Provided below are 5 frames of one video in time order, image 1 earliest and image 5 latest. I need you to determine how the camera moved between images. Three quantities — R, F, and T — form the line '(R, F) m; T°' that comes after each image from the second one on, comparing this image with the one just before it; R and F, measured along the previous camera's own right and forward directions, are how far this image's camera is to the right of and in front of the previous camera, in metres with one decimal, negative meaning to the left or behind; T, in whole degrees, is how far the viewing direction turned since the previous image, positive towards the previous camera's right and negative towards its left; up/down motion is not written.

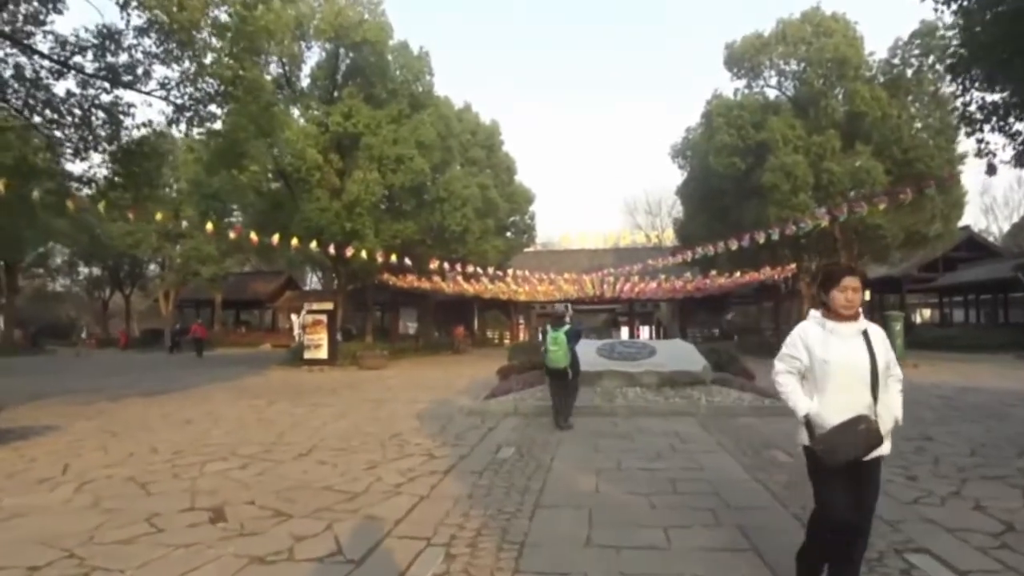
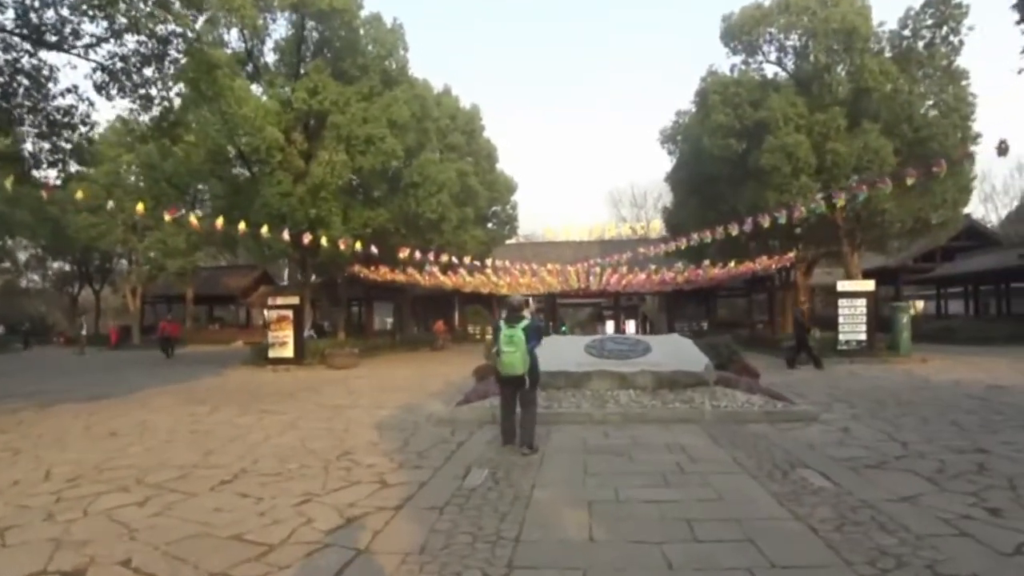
(+0.1, +1.6) m; +1°
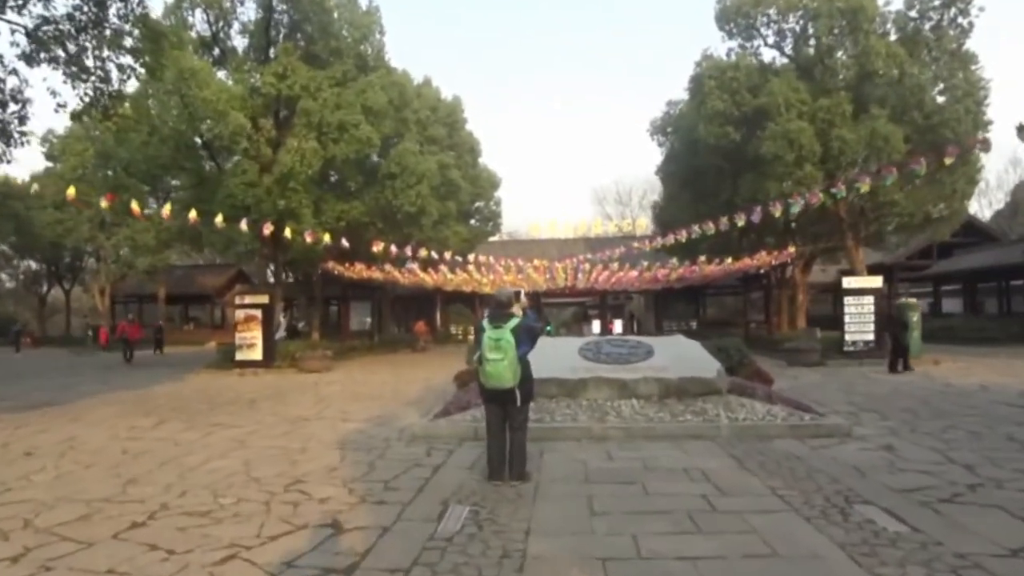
(0.0, +1.4) m; +1°
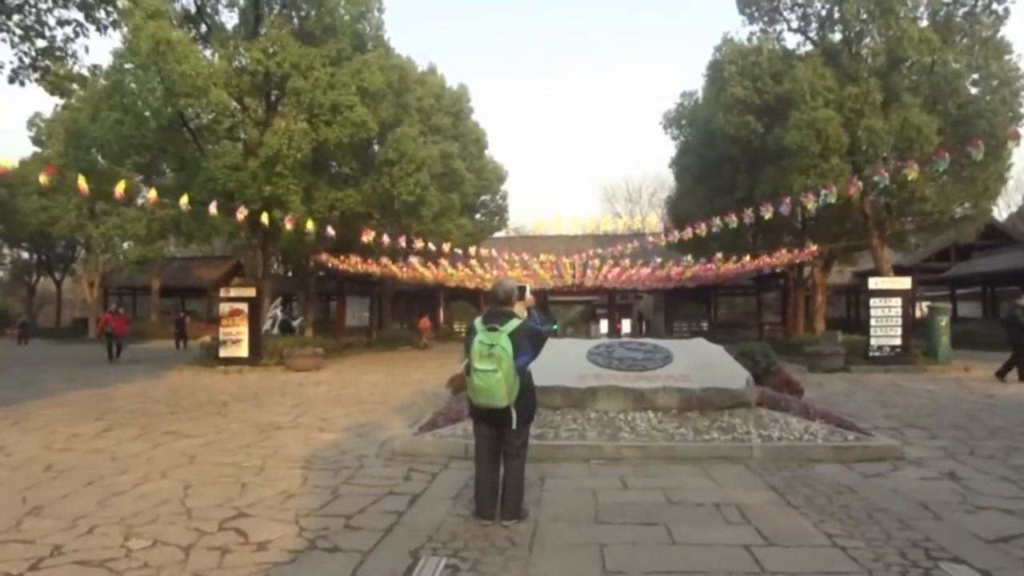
(+0.1, +1.3) m; 0°
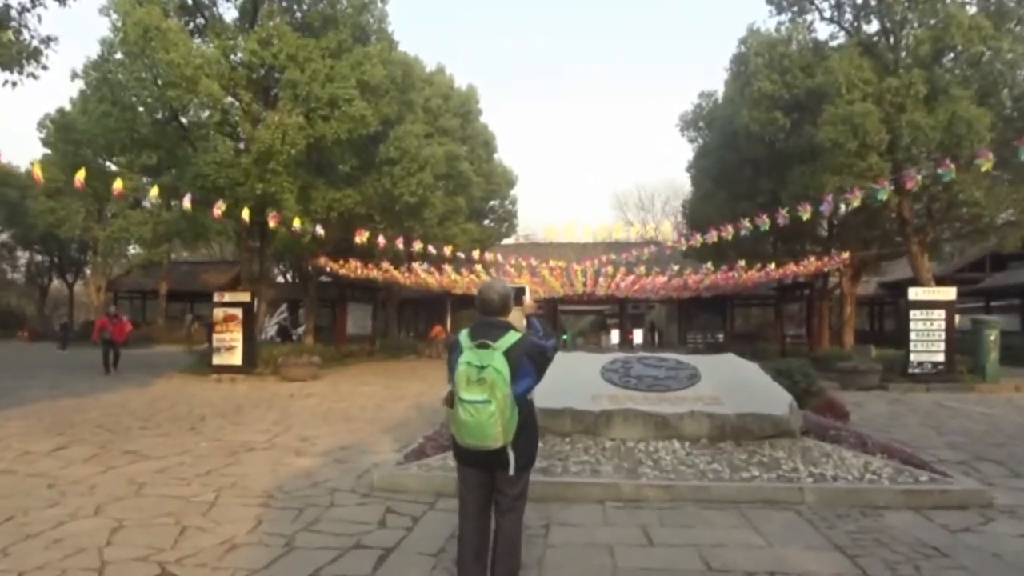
(+0.1, +1.3) m; -1°
